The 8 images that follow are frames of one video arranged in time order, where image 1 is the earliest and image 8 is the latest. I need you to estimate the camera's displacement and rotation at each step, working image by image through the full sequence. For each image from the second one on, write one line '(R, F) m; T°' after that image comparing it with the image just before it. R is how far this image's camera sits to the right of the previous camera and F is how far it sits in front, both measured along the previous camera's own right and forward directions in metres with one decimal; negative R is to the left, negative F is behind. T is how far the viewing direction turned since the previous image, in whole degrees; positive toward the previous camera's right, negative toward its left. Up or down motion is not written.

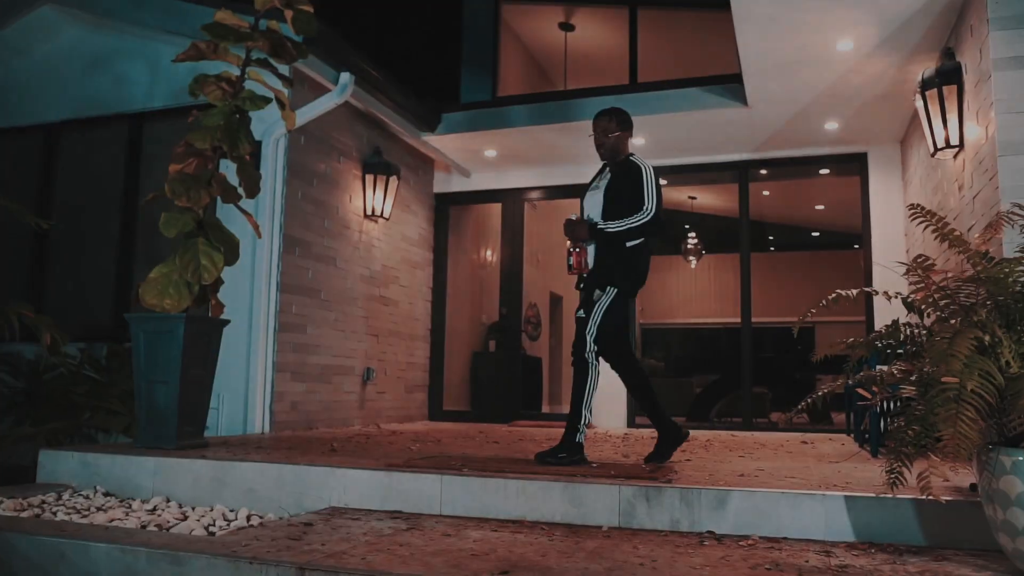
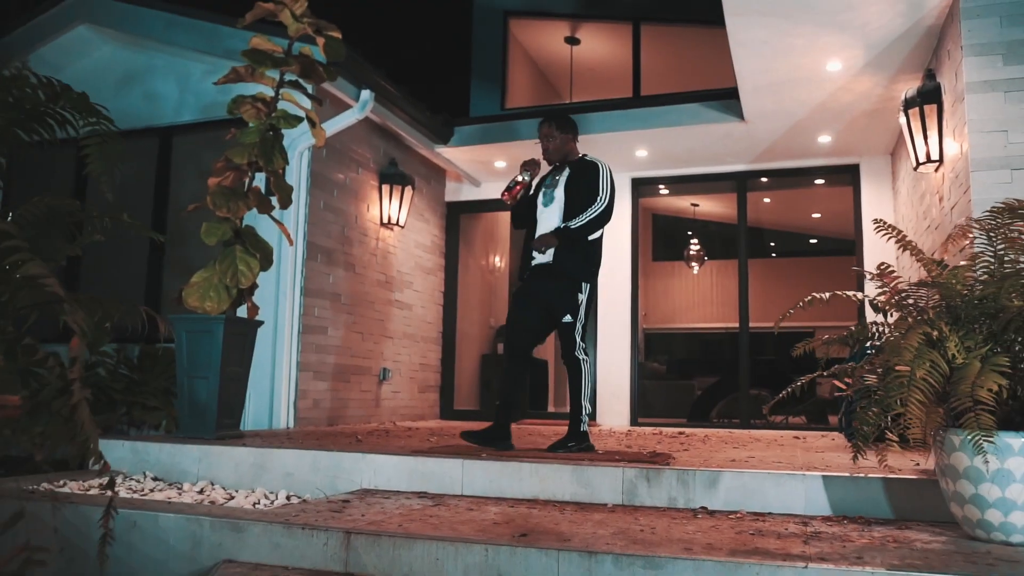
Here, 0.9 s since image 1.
(0.0, -0.3) m; 0°
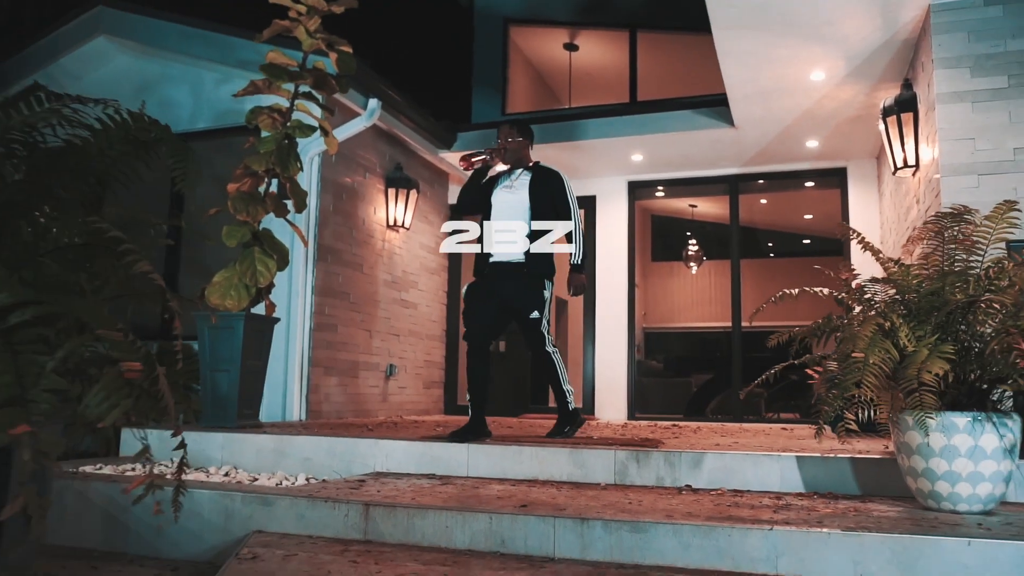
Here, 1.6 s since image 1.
(0.0, -0.3) m; 0°
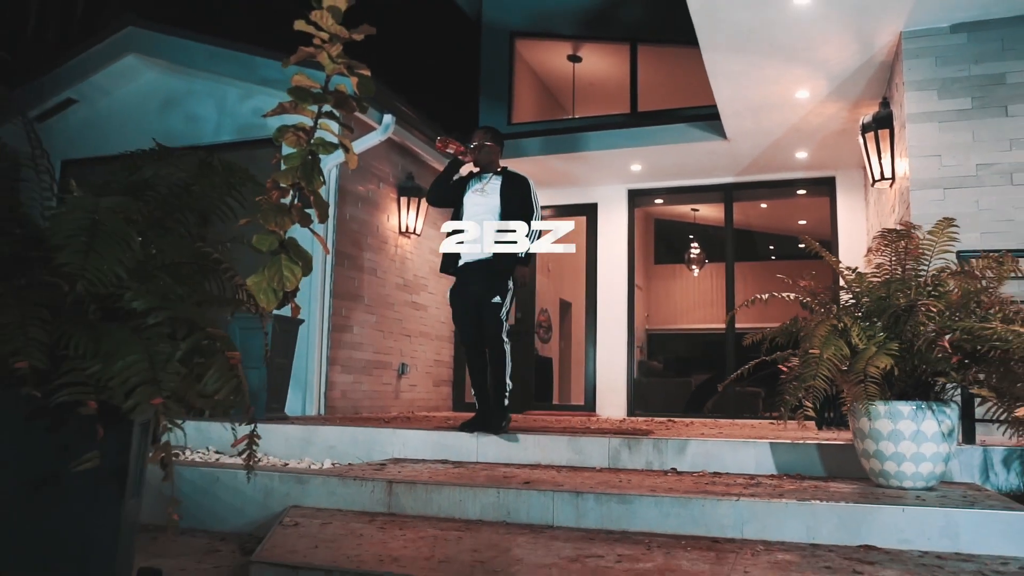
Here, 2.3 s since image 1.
(0.0, -0.4) m; 0°
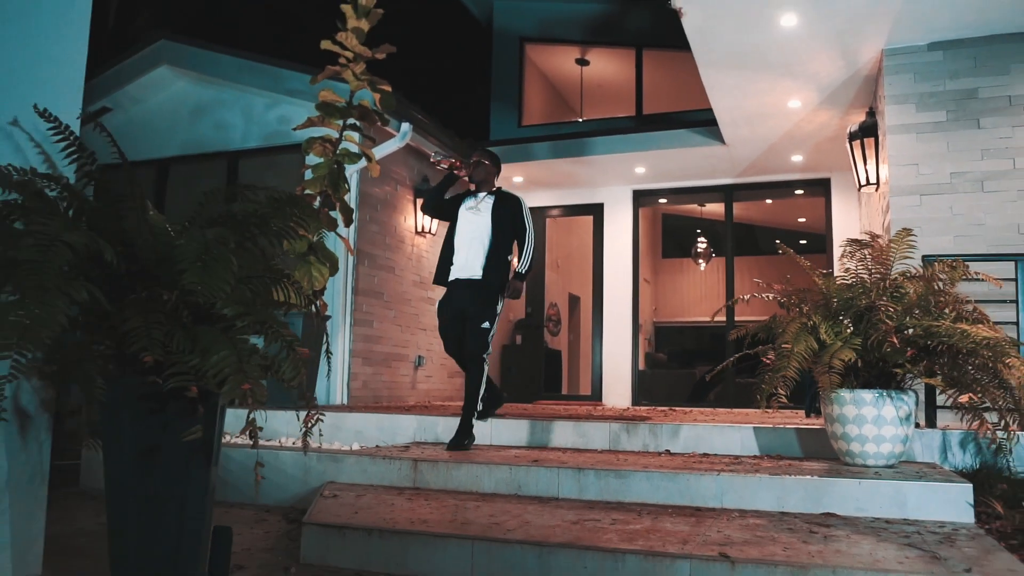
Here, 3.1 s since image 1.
(0.0, -0.4) m; -1°
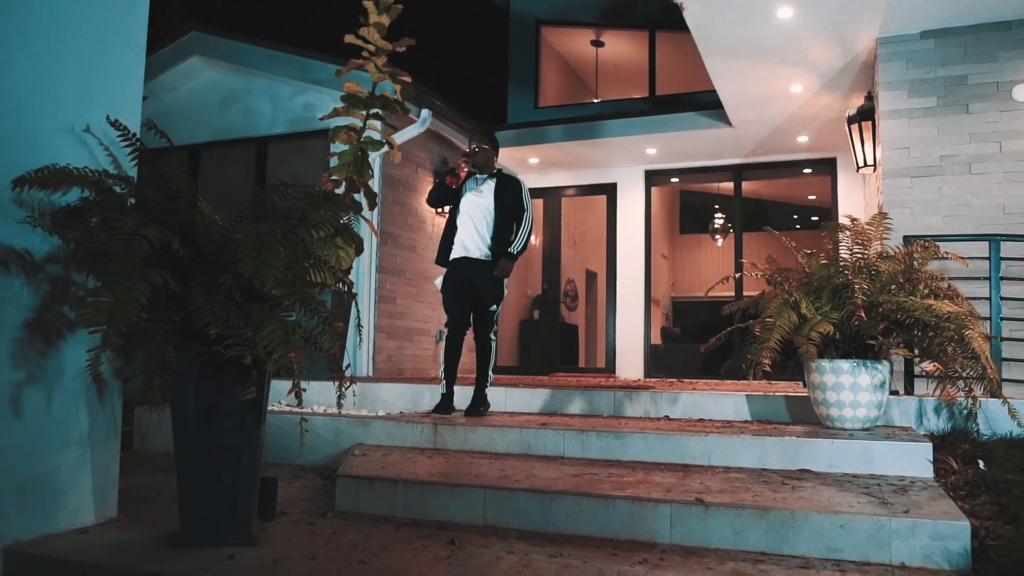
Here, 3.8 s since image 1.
(+0.1, -0.4) m; -1°
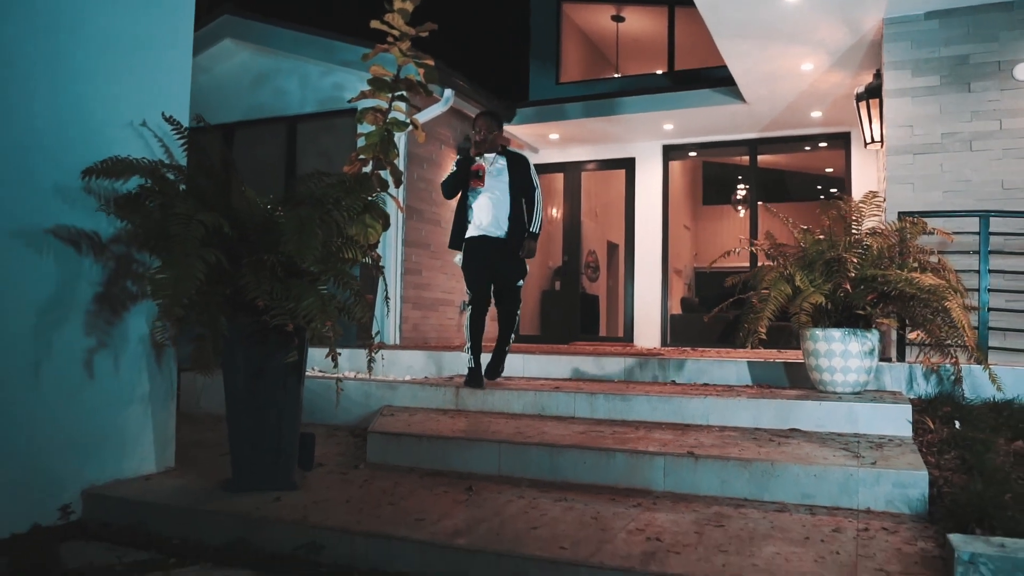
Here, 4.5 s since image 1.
(+0.1, -0.3) m; -2°
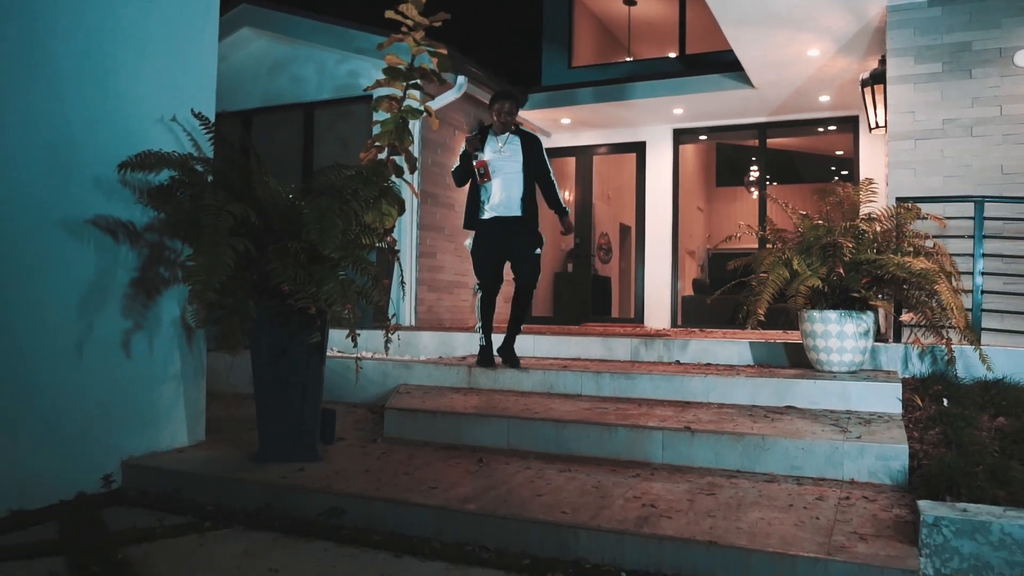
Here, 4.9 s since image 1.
(0.0, -0.2) m; -1°
